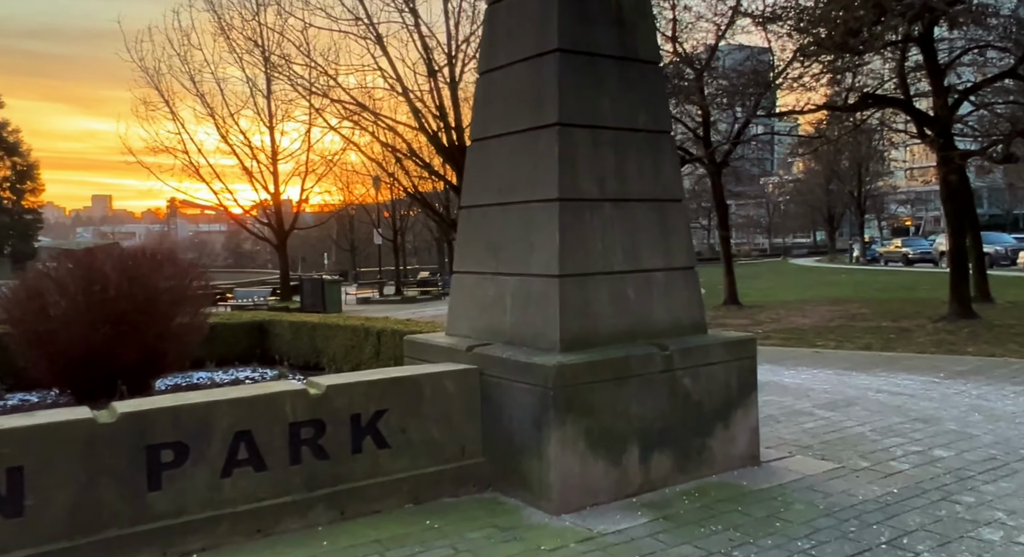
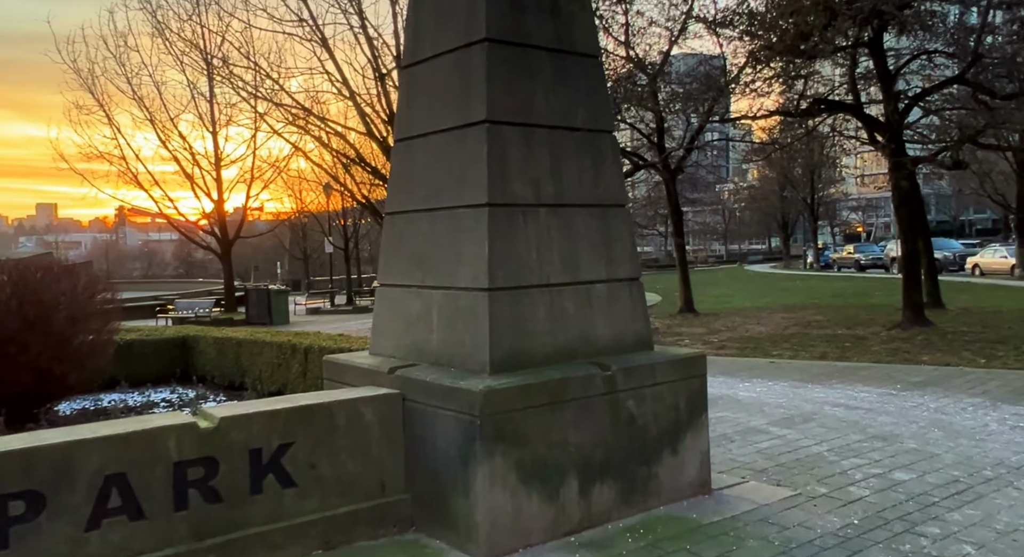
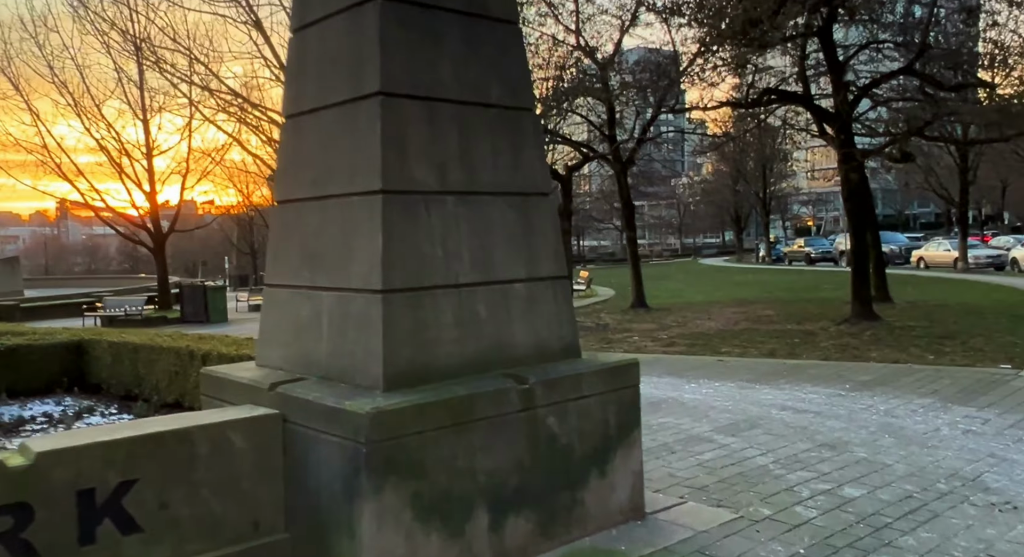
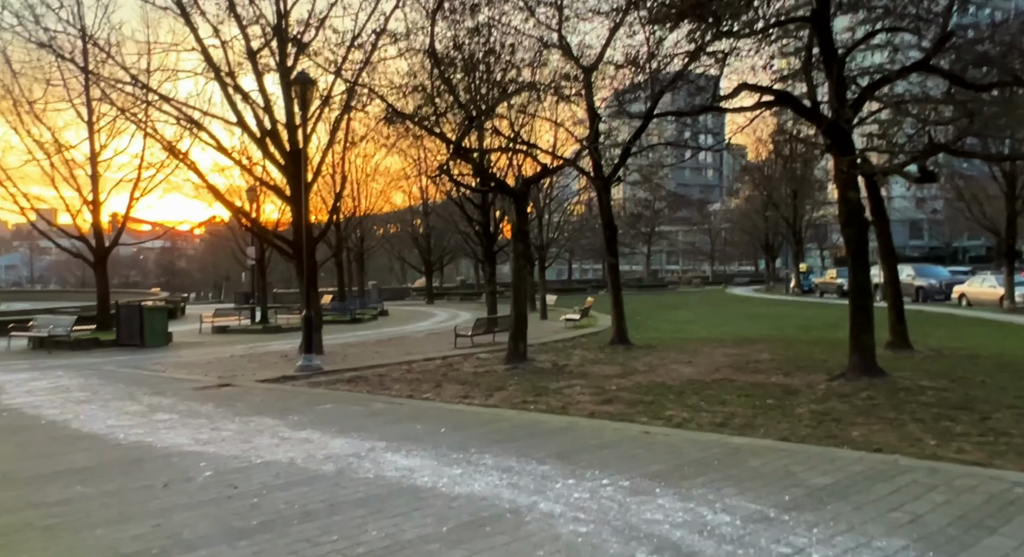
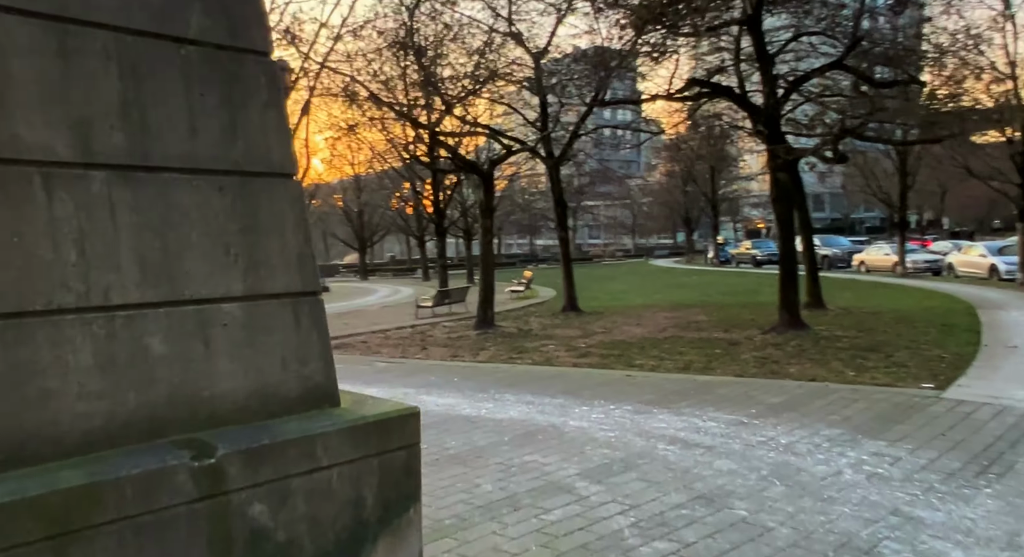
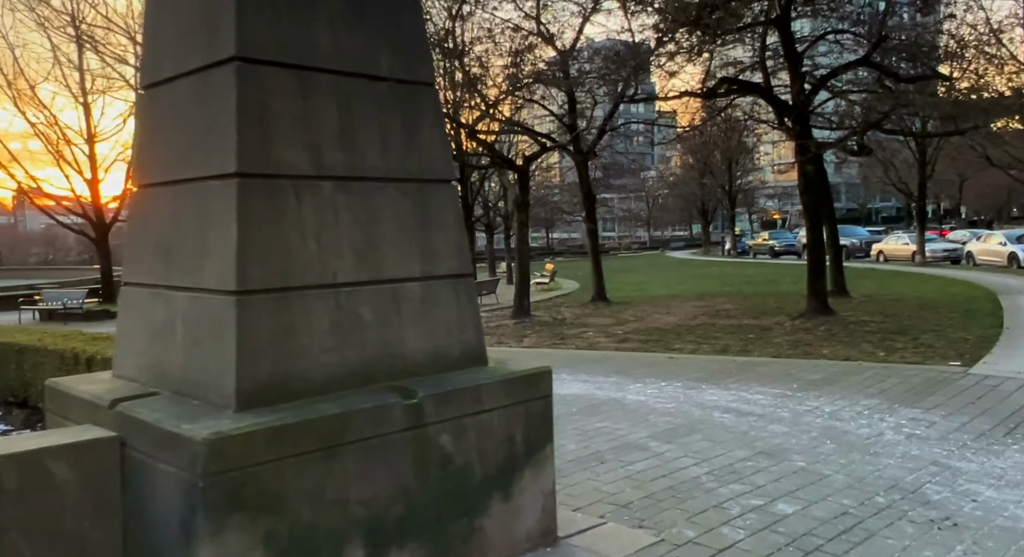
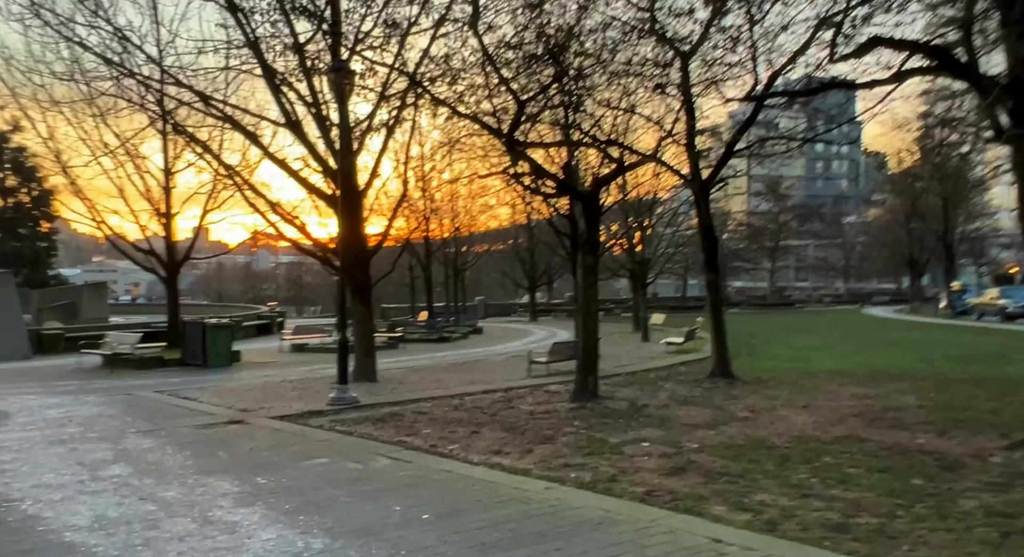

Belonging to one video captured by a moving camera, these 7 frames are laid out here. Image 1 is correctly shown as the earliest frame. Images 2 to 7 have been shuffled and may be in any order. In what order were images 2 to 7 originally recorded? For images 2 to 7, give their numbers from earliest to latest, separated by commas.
2, 3, 6, 5, 4, 7
